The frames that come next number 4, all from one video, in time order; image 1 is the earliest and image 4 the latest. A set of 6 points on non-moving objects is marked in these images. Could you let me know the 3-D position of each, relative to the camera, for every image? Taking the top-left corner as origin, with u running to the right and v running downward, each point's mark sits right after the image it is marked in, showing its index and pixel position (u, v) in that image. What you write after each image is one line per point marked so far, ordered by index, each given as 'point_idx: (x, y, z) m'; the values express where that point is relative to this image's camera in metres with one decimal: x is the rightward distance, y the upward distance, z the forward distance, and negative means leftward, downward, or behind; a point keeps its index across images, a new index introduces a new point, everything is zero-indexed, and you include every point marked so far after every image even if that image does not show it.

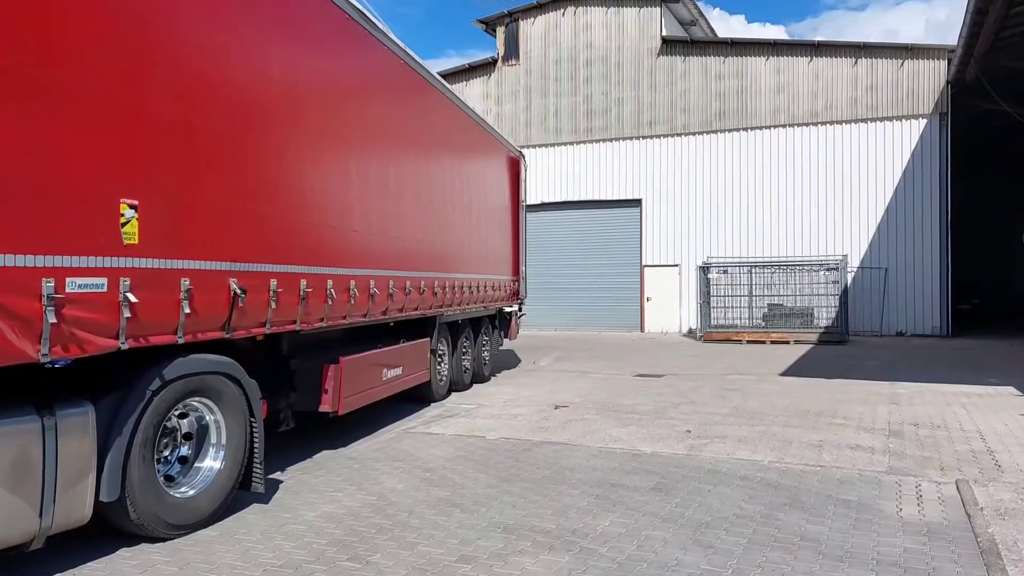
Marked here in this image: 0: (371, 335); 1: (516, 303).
0: (-1.4, -0.5, +8.9) m
1: (+0.1, -0.2, +15.3) m
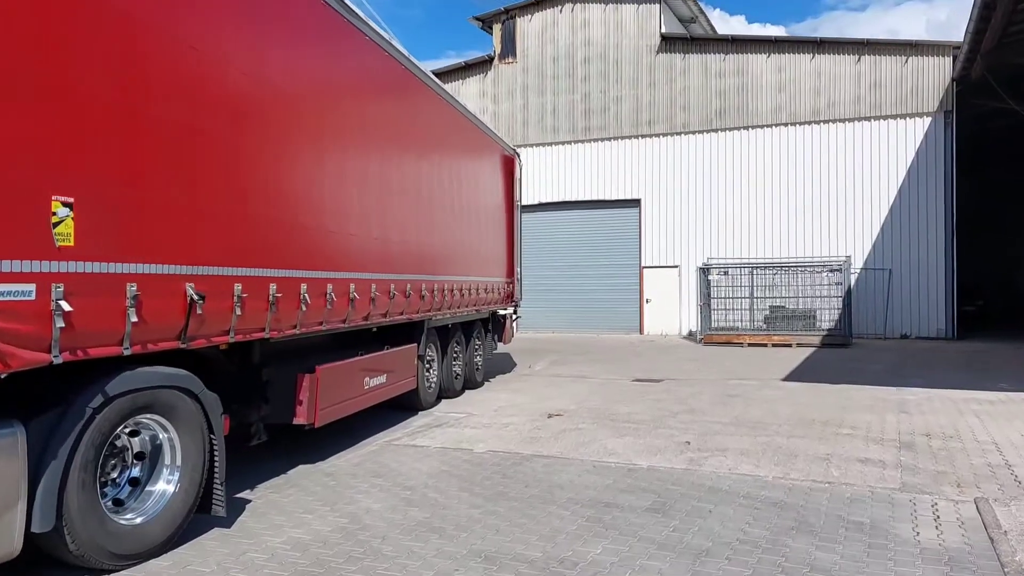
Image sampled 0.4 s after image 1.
0: (-1.5, -0.5, +8.4) m
1: (0.0, -0.3, +14.8) m
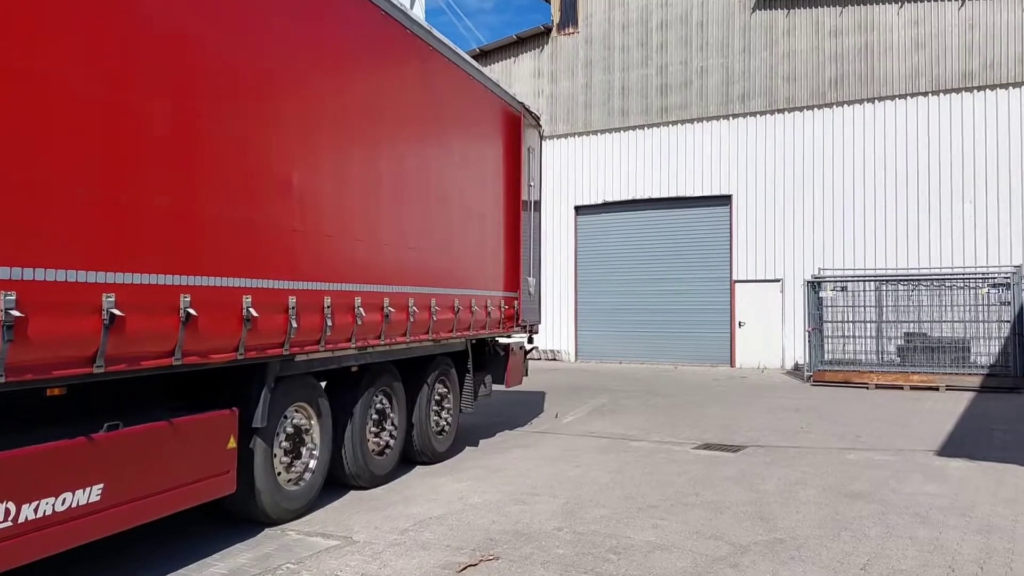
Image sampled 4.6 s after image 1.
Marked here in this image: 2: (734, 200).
0: (-2.2, -0.6, +4.0) m
1: (+0.1, -0.5, +10.2) m
2: (+5.0, +2.0, +19.5) m
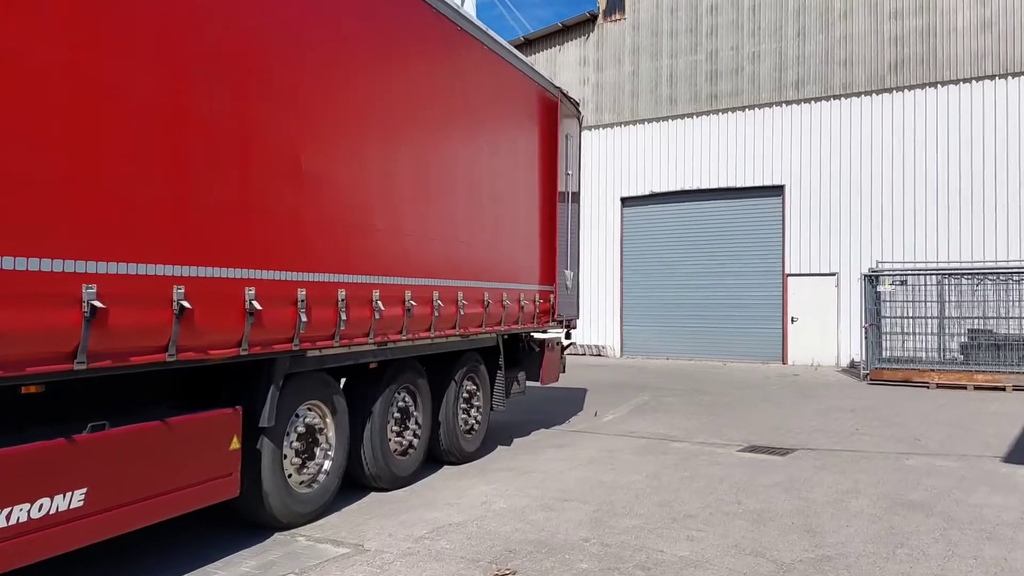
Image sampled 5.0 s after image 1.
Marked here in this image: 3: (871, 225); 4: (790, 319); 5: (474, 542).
0: (-2.2, -0.5, +3.8) m
1: (+0.5, -0.4, +9.8) m
2: (+6.0, +2.1, +18.8) m
3: (+7.4, +1.3, +17.7) m
4: (+6.1, -0.7, +18.8) m
5: (-0.2, -1.5, +5.2) m
